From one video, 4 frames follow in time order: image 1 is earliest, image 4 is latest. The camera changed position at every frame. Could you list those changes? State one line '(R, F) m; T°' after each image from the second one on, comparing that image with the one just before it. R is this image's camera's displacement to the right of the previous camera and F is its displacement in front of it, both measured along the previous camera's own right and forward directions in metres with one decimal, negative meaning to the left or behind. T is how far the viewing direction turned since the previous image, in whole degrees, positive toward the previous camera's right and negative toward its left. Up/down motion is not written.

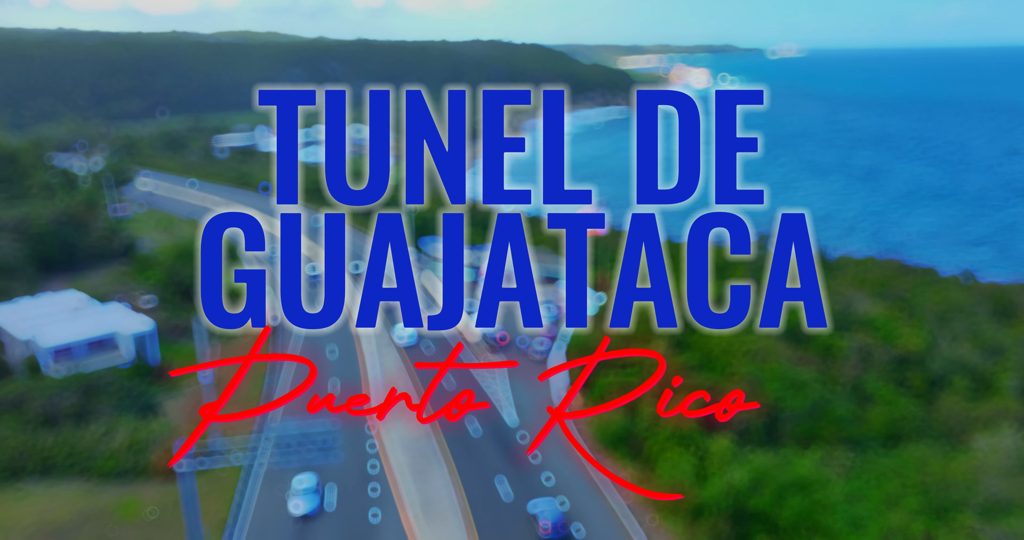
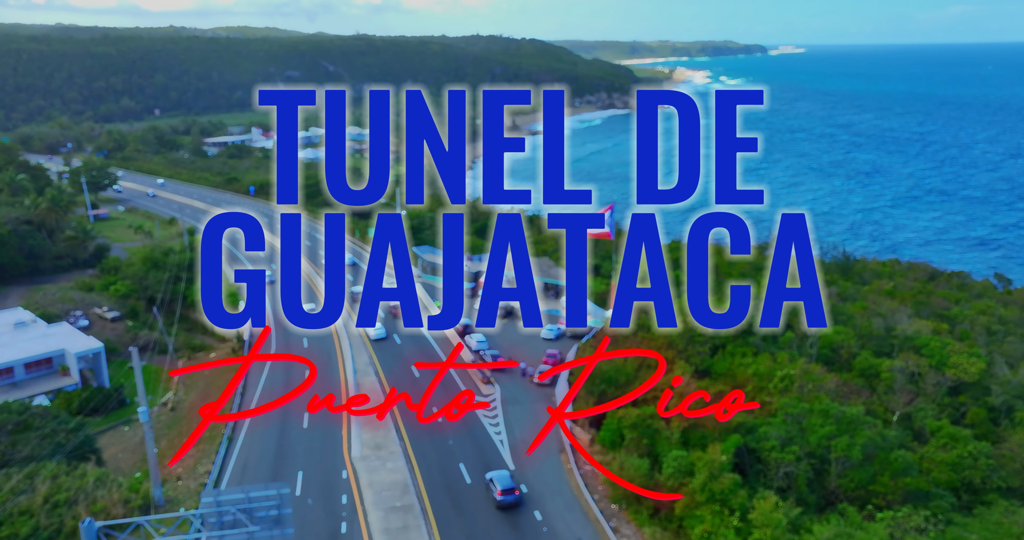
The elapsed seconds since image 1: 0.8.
(+0.1, +4.3) m; 0°
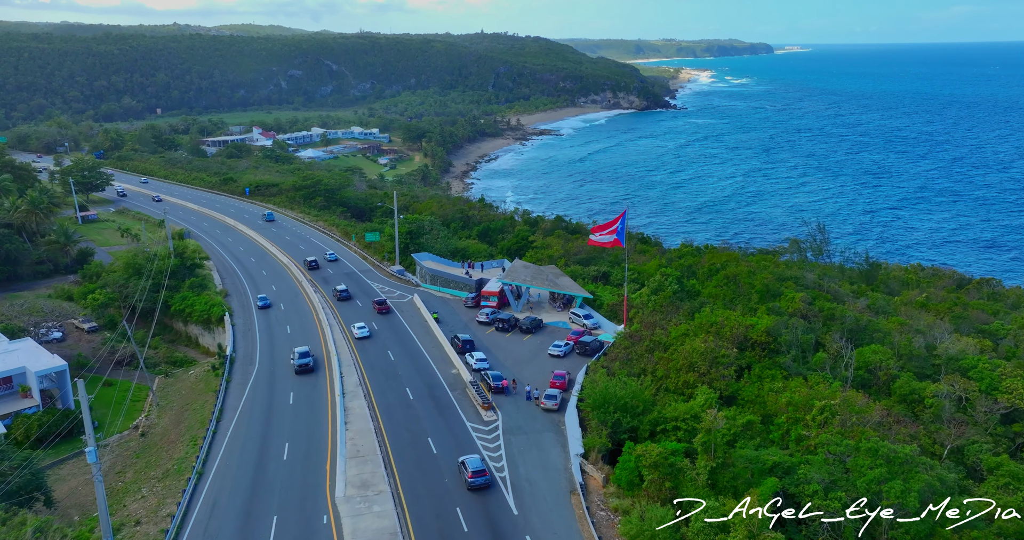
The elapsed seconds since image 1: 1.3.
(0.0, +3.0) m; 0°
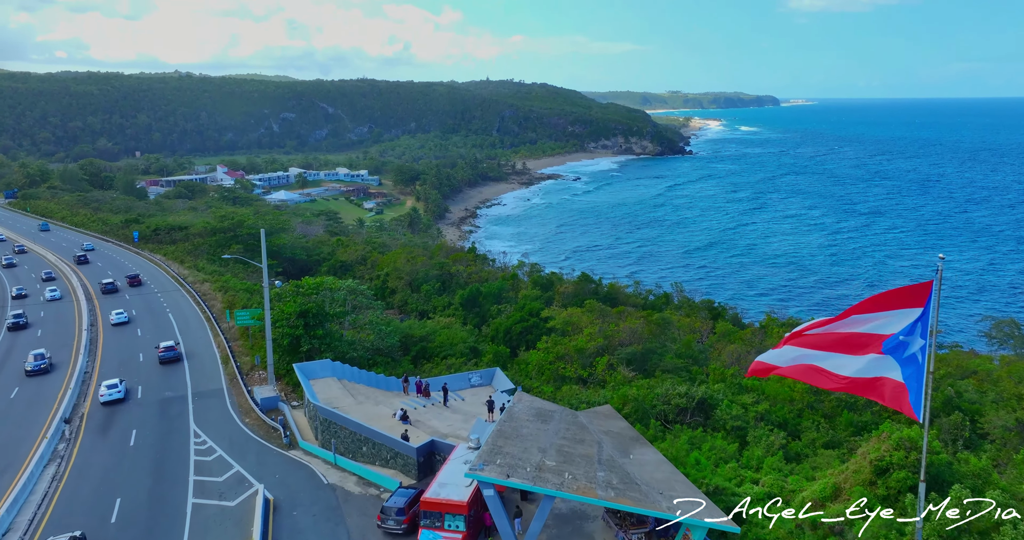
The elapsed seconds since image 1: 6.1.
(+0.2, +26.1) m; 0°
